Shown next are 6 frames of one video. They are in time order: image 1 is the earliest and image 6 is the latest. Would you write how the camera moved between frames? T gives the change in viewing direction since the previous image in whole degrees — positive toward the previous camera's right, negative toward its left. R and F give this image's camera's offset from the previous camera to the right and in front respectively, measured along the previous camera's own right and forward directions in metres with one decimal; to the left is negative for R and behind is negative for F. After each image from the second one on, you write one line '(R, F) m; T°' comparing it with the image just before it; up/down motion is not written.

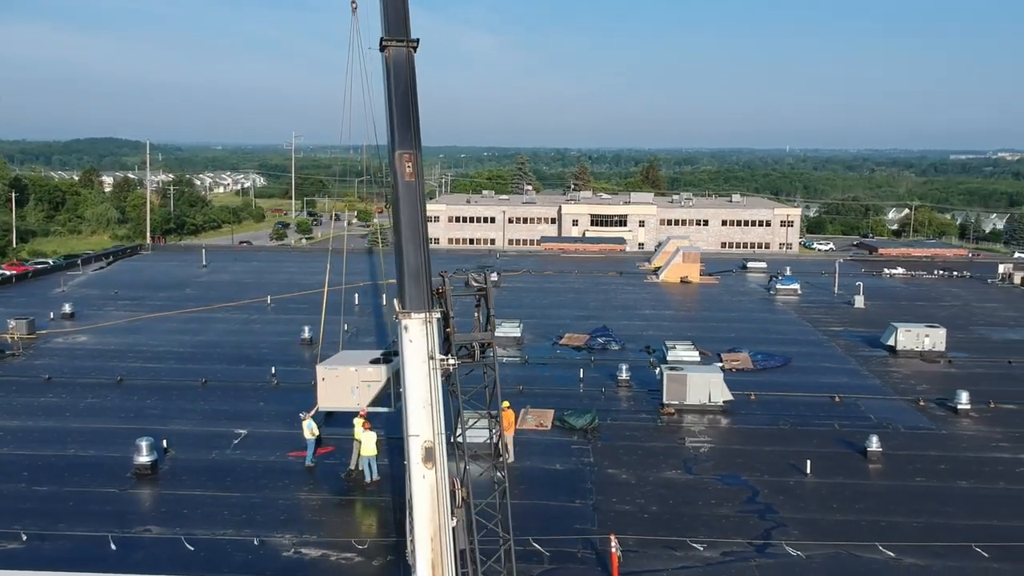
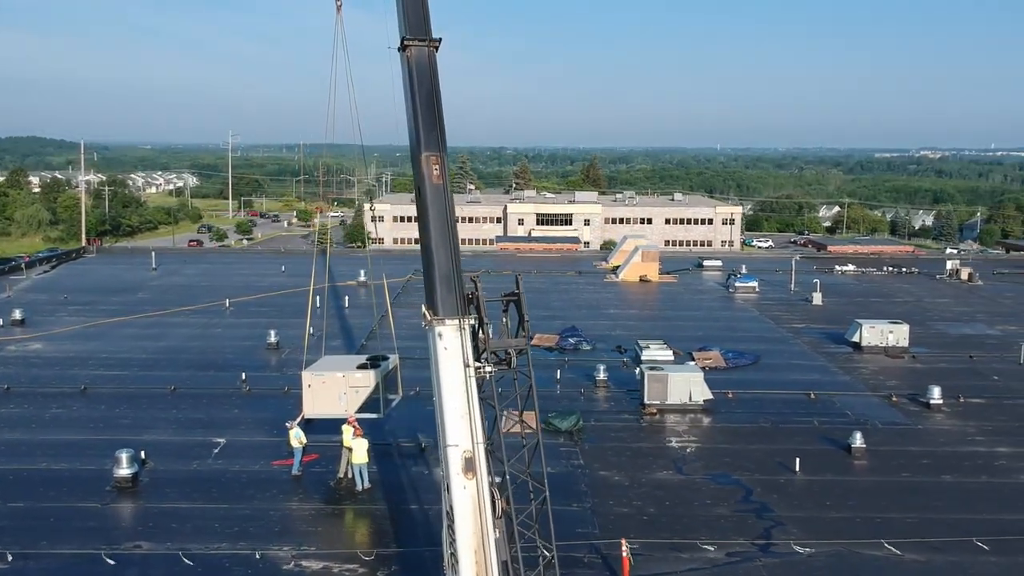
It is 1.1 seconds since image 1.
(-0.8, +0.2) m; +4°
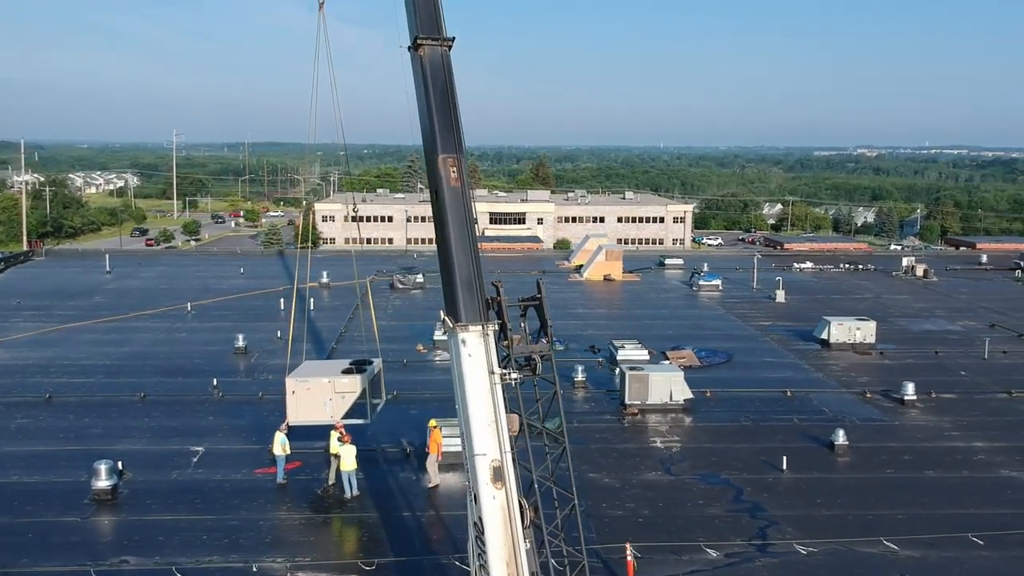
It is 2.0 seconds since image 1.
(-0.6, +0.2) m; +3°
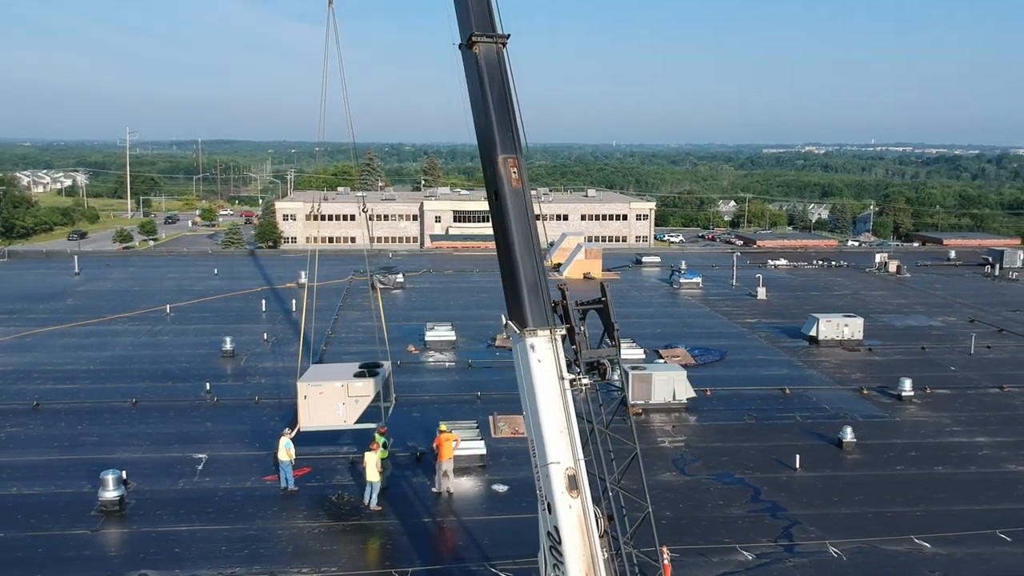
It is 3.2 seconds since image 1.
(-0.9, +0.2) m; +3°
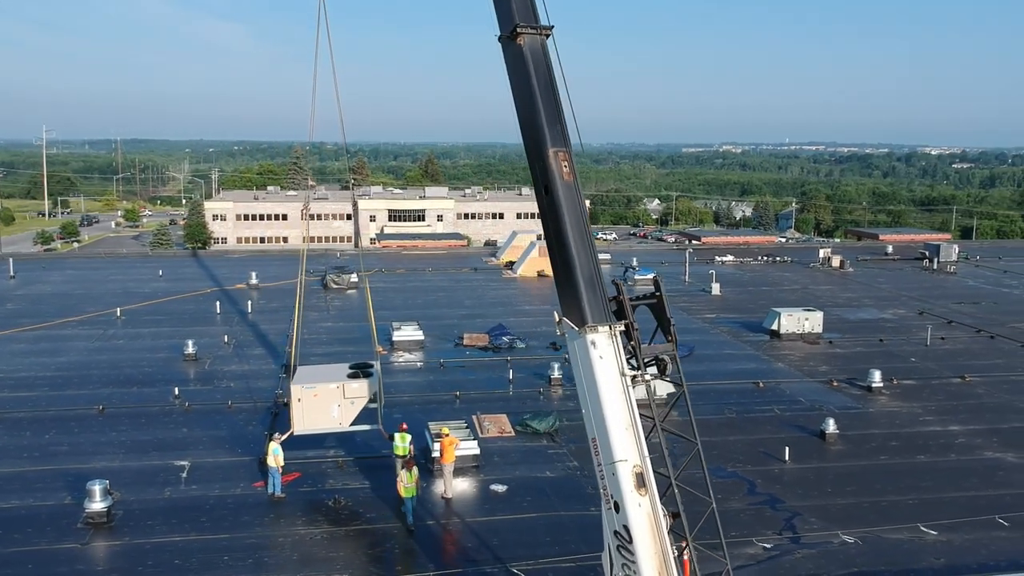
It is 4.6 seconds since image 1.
(-1.0, +0.2) m; +4°
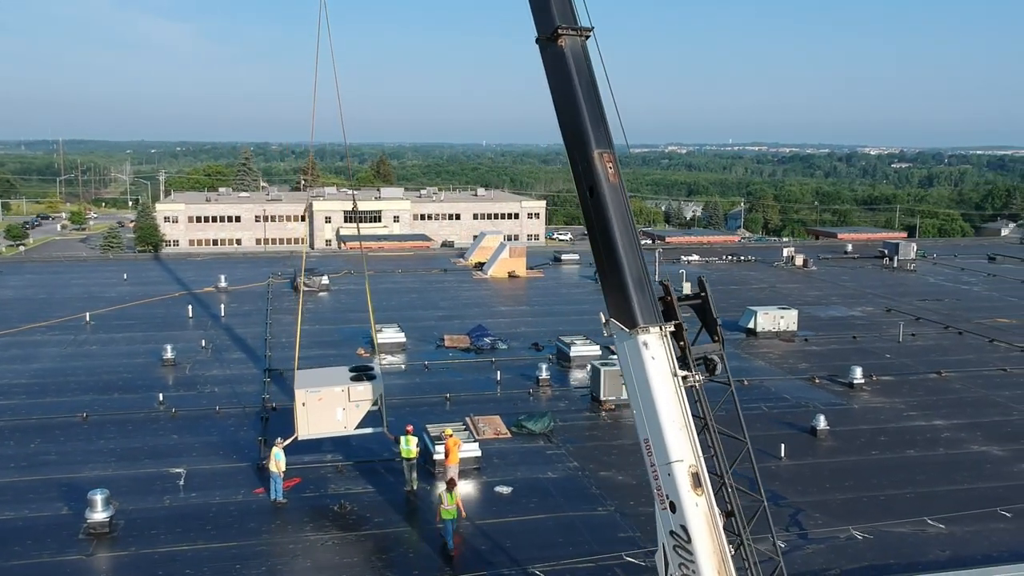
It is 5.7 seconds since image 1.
(-0.8, 0.0) m; +3°
